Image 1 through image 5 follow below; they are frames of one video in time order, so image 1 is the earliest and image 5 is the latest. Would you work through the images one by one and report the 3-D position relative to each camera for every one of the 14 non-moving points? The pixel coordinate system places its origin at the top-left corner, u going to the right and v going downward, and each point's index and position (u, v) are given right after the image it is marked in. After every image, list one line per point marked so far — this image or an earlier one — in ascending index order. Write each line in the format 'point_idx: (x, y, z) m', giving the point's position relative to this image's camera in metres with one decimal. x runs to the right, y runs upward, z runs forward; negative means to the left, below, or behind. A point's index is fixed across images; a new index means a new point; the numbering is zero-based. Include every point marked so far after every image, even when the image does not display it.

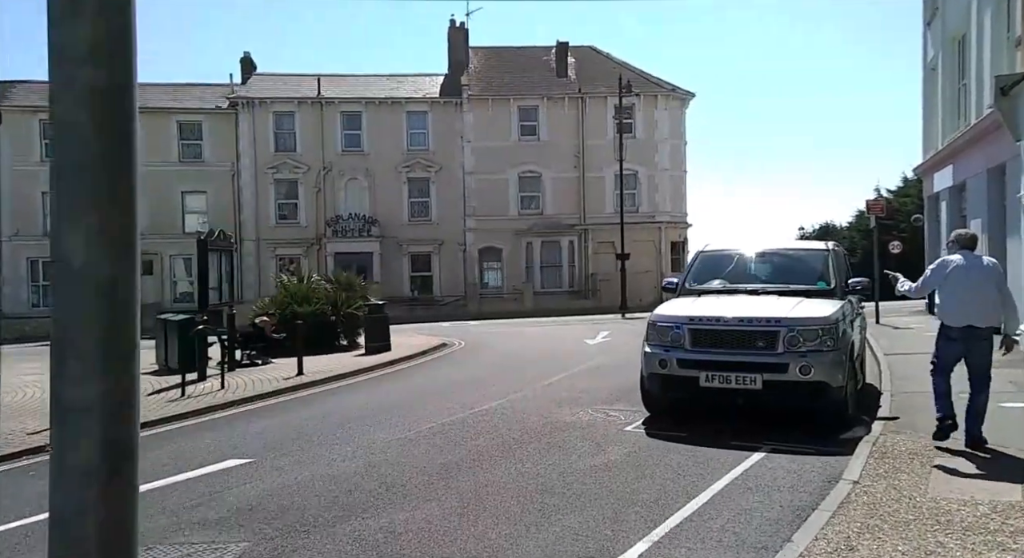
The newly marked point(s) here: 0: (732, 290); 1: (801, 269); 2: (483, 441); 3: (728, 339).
0: (+2.4, -0.1, +10.6) m
1: (+3.2, +0.1, +10.6) m
2: (-0.3, -1.5, +8.5) m
3: (+2.0, -0.6, +9.0) m
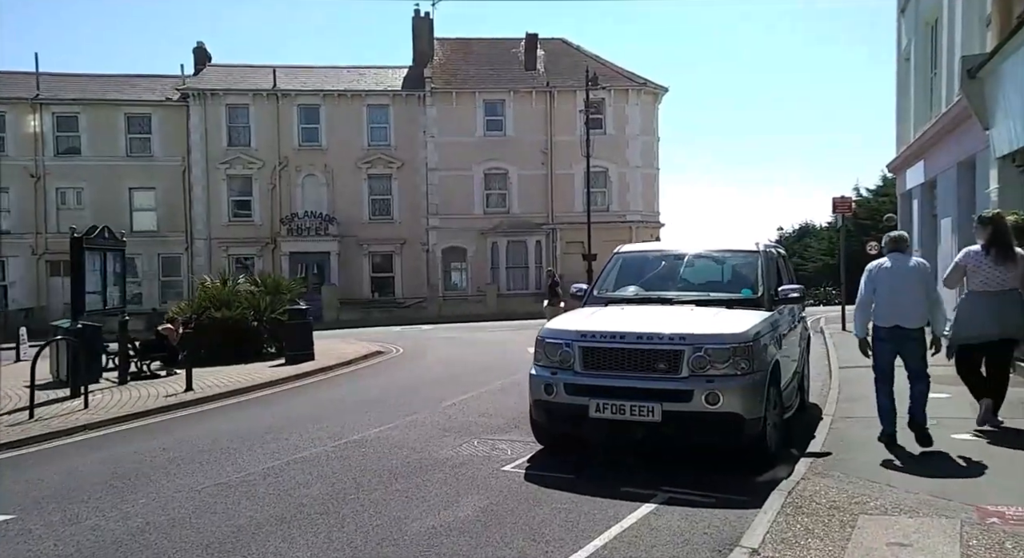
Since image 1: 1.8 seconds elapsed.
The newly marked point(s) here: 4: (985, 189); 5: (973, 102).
0: (+1.3, -0.2, +9.0) m
1: (+2.1, 0.0, +9.1) m
2: (-1.4, -1.5, +6.9) m
3: (+0.9, -0.6, +7.4) m
4: (+6.7, +1.3, +13.5) m
5: (+6.2, +2.4, +12.8) m
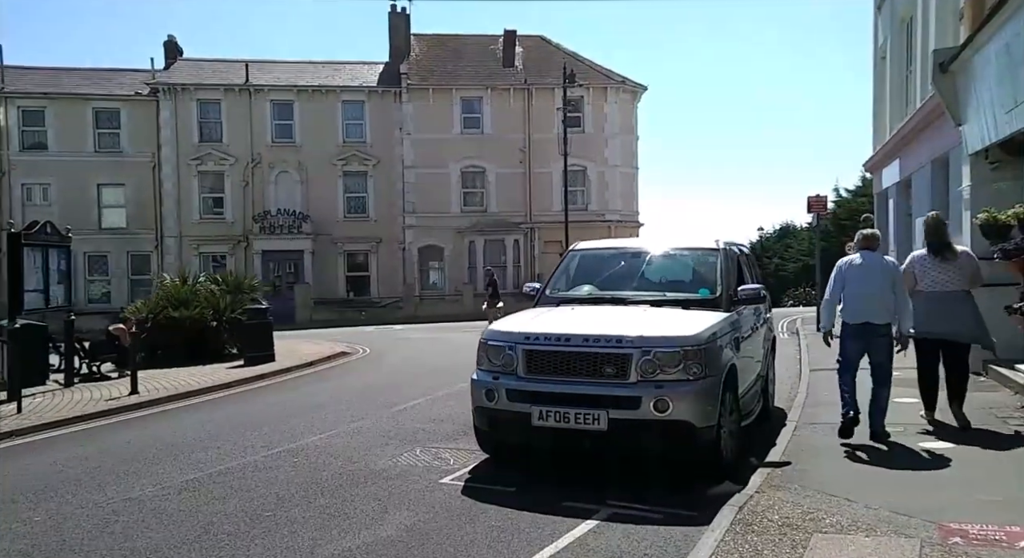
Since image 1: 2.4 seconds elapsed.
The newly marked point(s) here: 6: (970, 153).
0: (+0.8, -0.2, +8.6) m
1: (+1.6, 0.0, +8.6) m
2: (-1.9, -1.5, +6.4) m
3: (+0.4, -0.6, +6.9) m
4: (+6.2, +1.3, +13.1) m
5: (+5.6, +2.4, +12.4) m
6: (+5.7, +1.6, +11.8) m
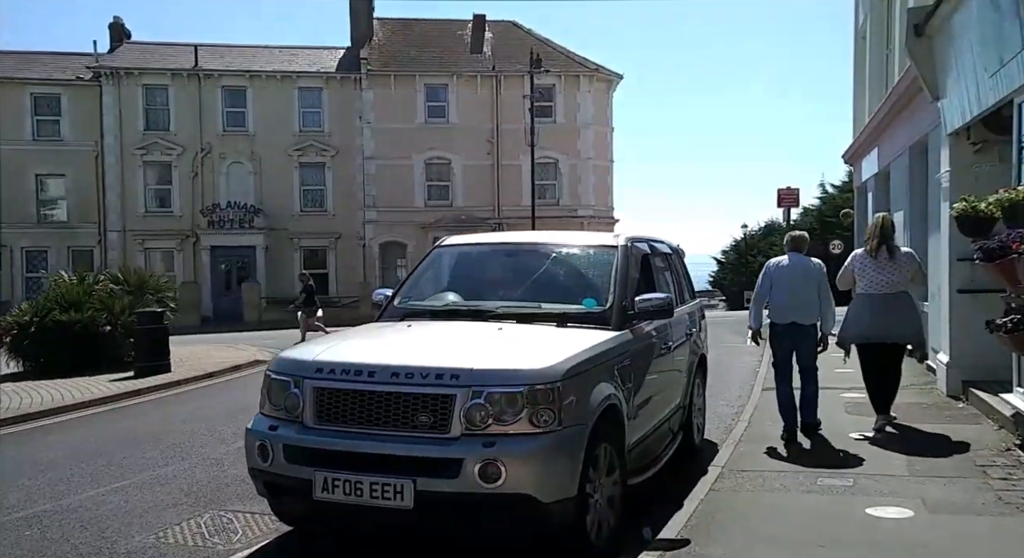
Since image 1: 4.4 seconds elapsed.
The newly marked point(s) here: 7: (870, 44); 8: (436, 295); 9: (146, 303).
0: (-0.4, -0.2, +6.6) m
1: (+0.4, 0.0, +6.6) m
2: (-3.0, -1.5, +4.4) m
3: (-0.7, -0.7, +4.9) m
4: (+5.0, +1.2, +11.2) m
5: (+4.5, +2.3, +10.4) m
6: (+4.5, +1.5, +9.8) m
7: (+7.0, +4.6, +18.6) m
8: (-0.5, -0.1, +6.9) m
9: (-6.9, -0.4, +17.7) m
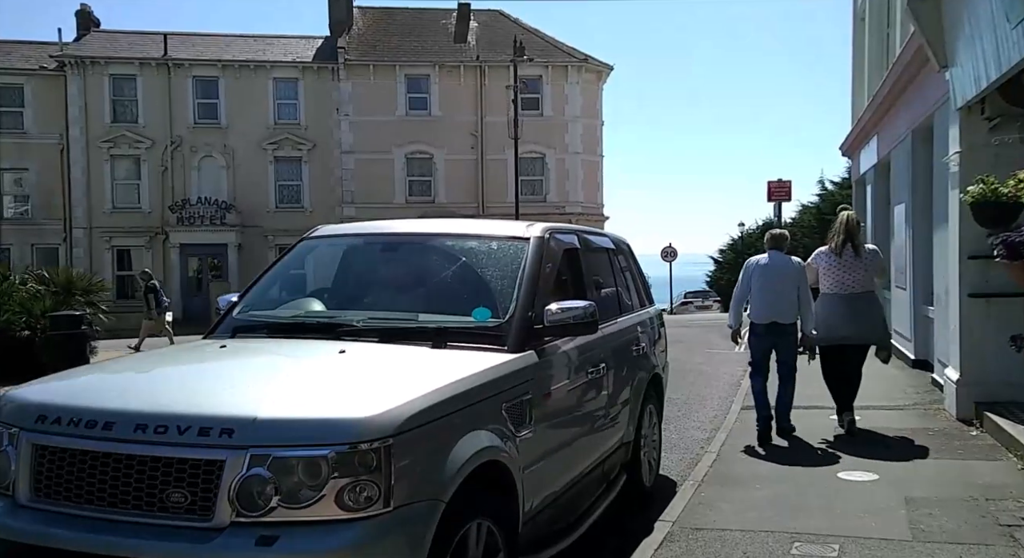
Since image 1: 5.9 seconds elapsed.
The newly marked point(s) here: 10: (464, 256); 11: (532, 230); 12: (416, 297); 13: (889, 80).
0: (-1.0, -0.2, +4.9) m
1: (-0.2, 0.0, +5.0) m
2: (-3.7, -1.6, +2.8) m
3: (-1.4, -0.7, +3.3) m
4: (+4.3, +1.2, +9.5) m
5: (+3.8, +2.3, +8.8) m
6: (+3.9, +1.5, +8.2) m
7: (+6.4, +4.6, +16.9) m
8: (-1.2, -0.1, +5.3) m
9: (-7.5, -0.4, +16.2) m
10: (-0.3, +0.1, +5.3) m
11: (+0.1, +0.3, +5.4) m
12: (-0.5, -0.1, +5.0) m
13: (+4.9, +2.6, +12.2) m
